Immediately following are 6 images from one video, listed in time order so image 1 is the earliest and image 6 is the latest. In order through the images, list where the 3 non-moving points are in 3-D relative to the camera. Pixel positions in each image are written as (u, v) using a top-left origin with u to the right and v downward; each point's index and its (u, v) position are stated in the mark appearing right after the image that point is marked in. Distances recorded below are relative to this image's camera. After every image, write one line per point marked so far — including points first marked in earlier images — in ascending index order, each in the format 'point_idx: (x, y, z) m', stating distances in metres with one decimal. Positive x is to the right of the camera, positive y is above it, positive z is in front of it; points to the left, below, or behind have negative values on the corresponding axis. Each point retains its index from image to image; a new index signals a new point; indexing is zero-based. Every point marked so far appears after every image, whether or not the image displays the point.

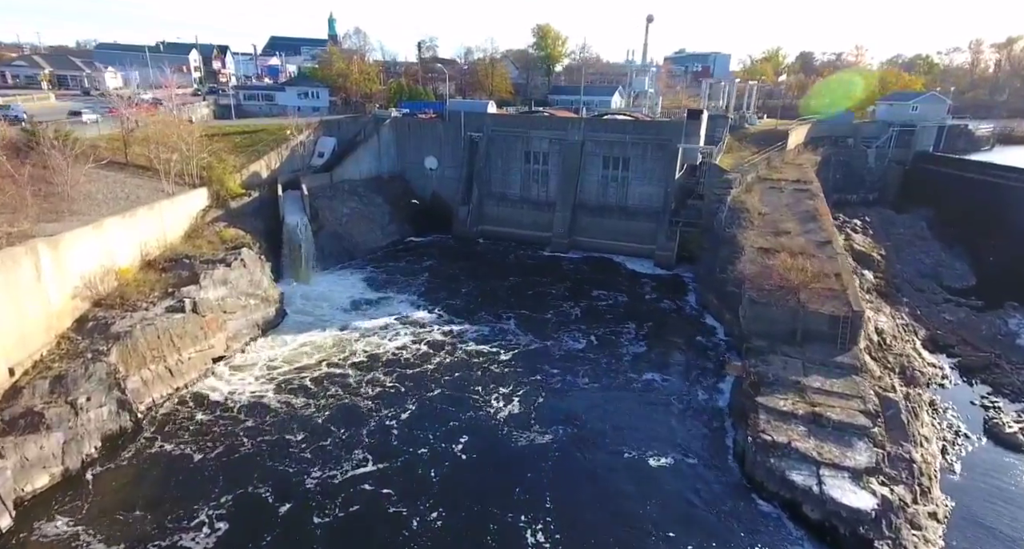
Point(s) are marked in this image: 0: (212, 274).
0: (-10.0, 0.0, +18.7) m
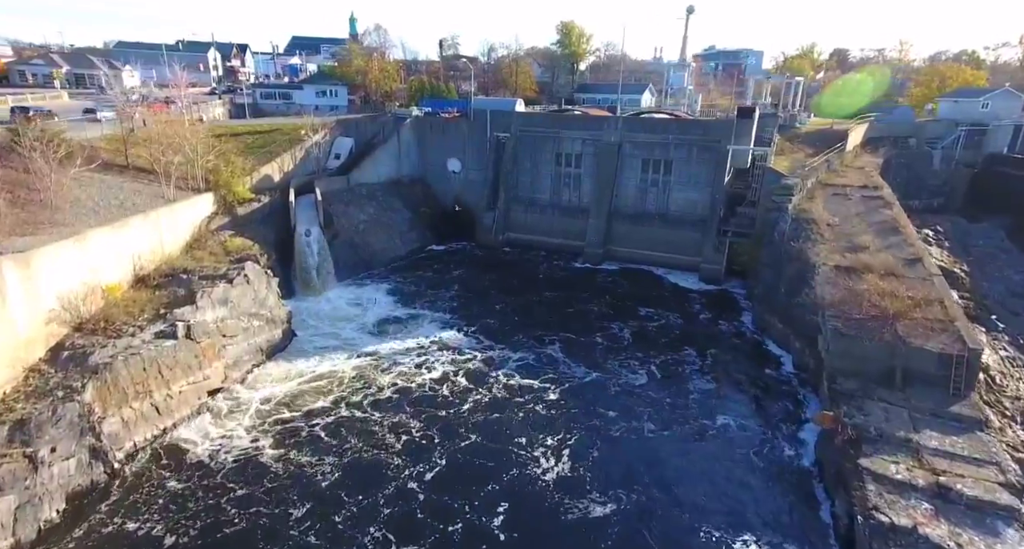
0: (-8.9, -0.5, +16.5) m
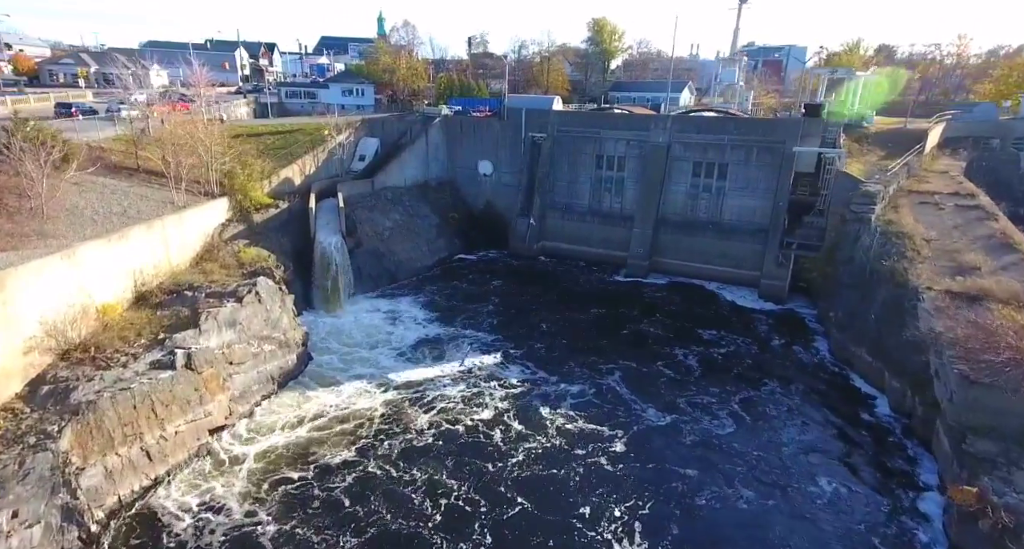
0: (-7.7, -1.0, +14.6) m
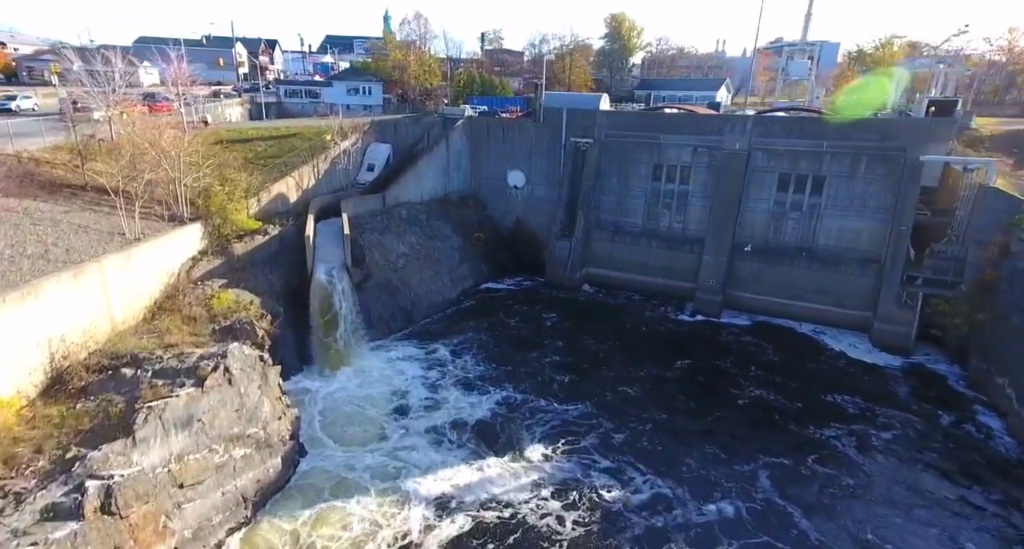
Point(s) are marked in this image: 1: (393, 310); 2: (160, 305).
0: (-6.2, -2.4, +9.9) m
1: (-4.2, -1.2, +19.3) m
2: (-8.9, -0.7, +14.1) m
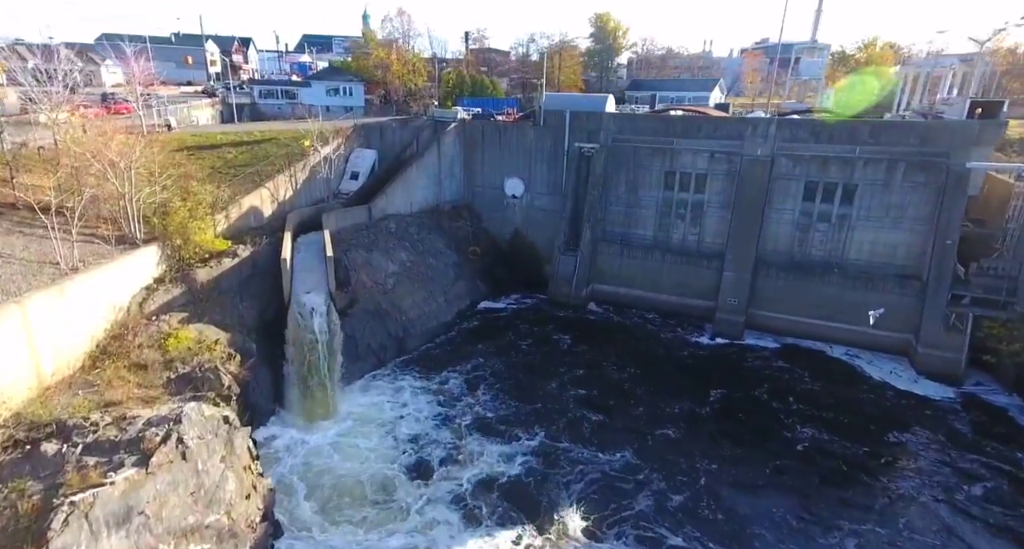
0: (-5.7, -3.2, +7.6) m
1: (-4.0, -2.0, +17.1) m
2: (-8.6, -1.5, +11.7) m
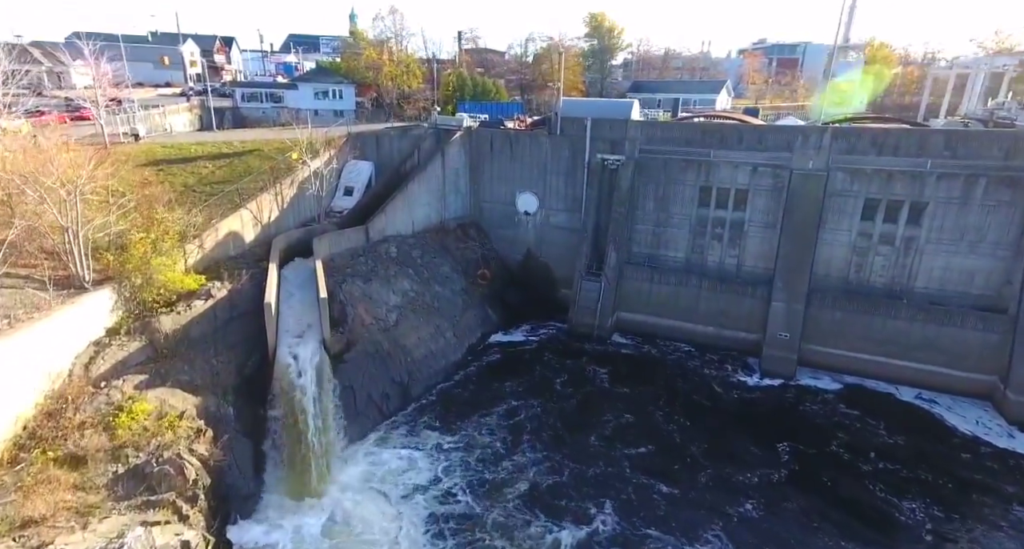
0: (-4.9, -4.2, +5.0) m
1: (-3.4, -3.0, +14.5) m
2: (-7.8, -2.5, +9.0) m
